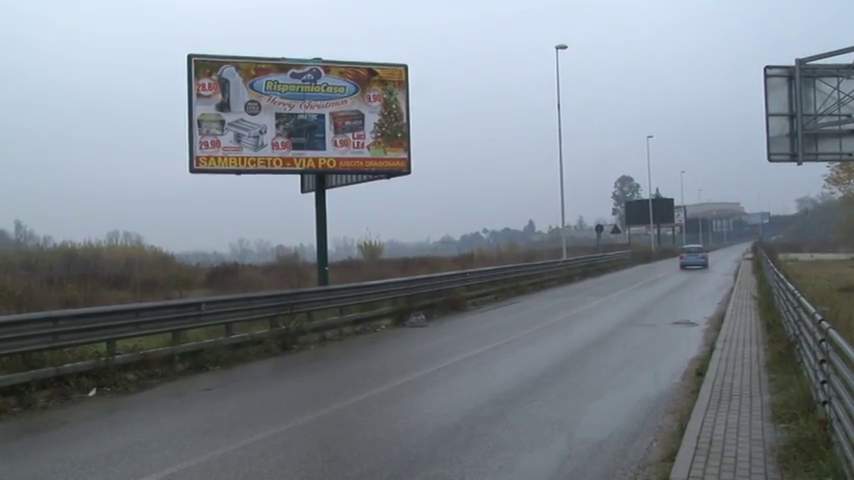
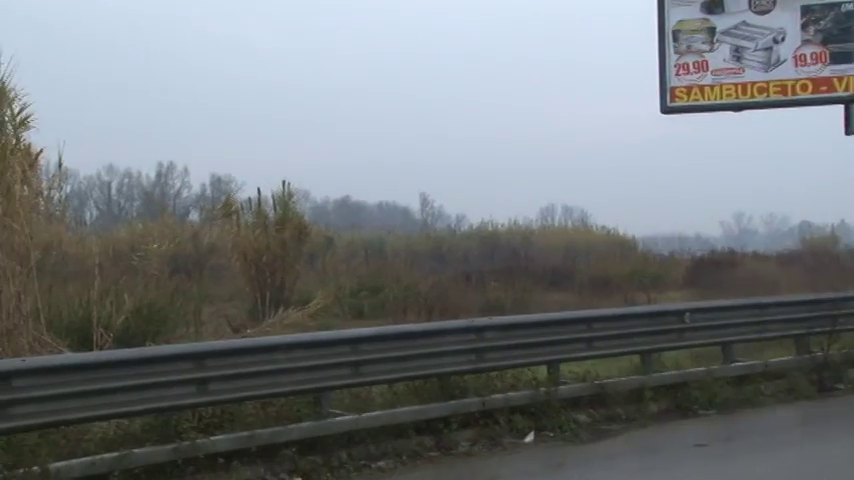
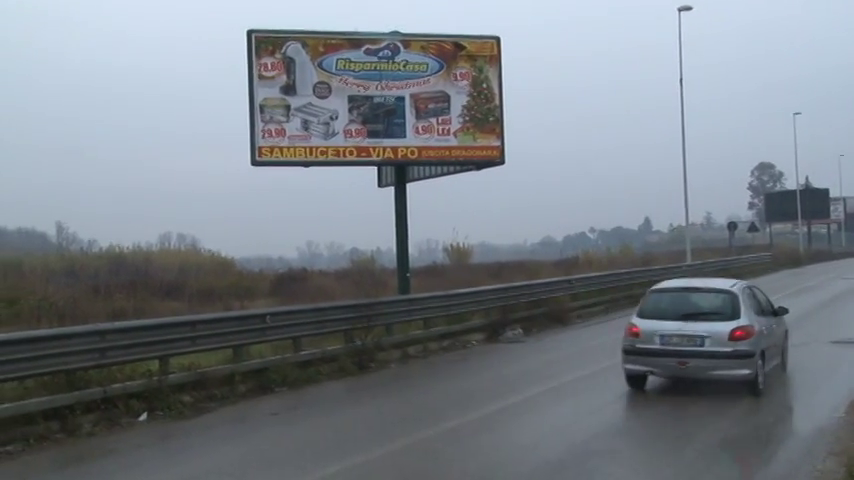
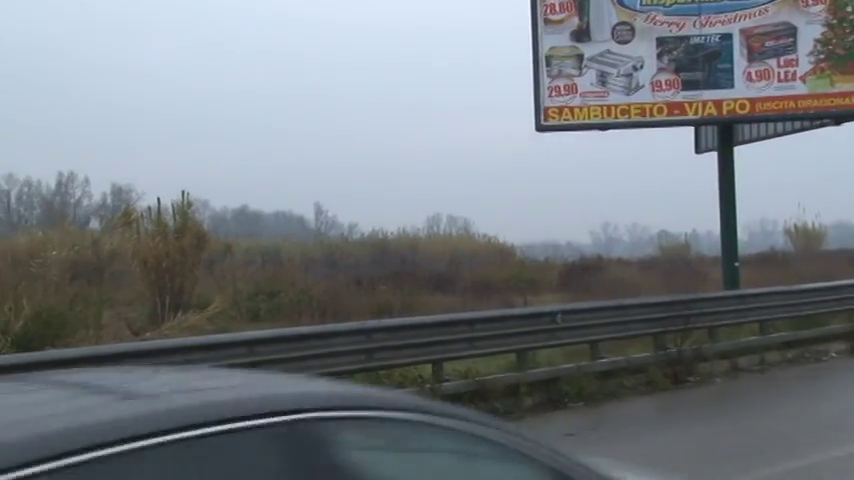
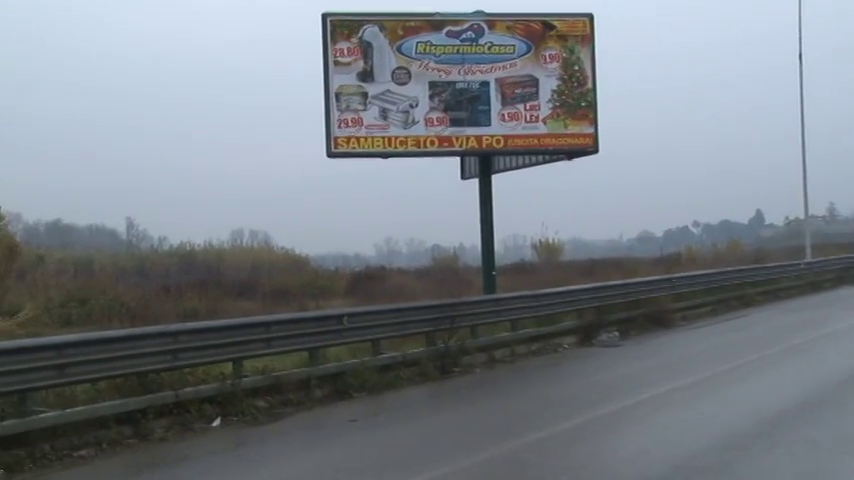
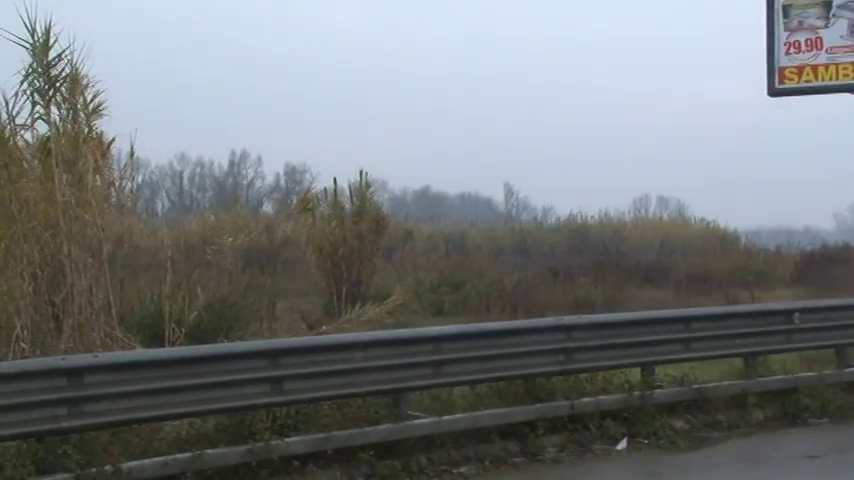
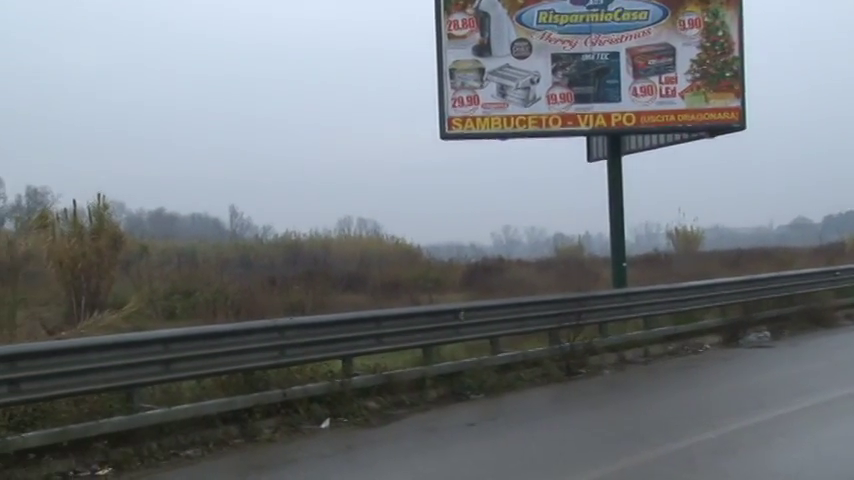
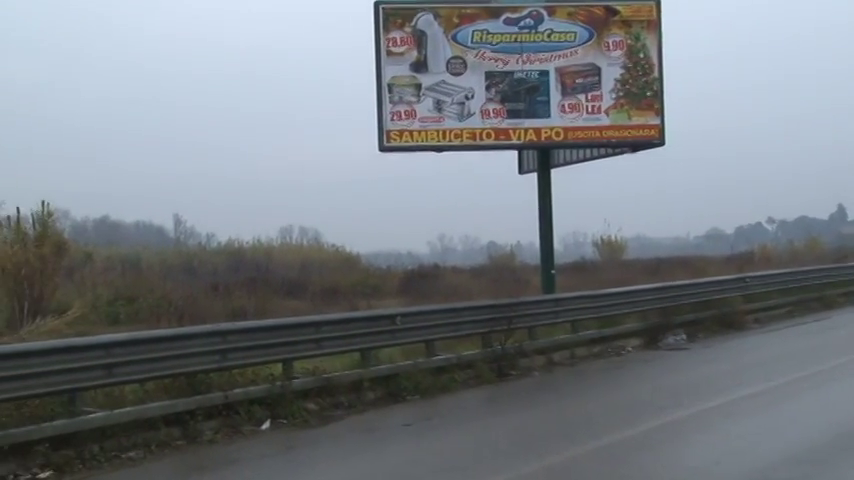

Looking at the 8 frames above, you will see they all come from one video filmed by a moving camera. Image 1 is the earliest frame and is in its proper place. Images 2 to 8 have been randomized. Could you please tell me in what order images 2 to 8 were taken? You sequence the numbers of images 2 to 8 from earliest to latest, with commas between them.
3, 5, 8, 7, 4, 2, 6
